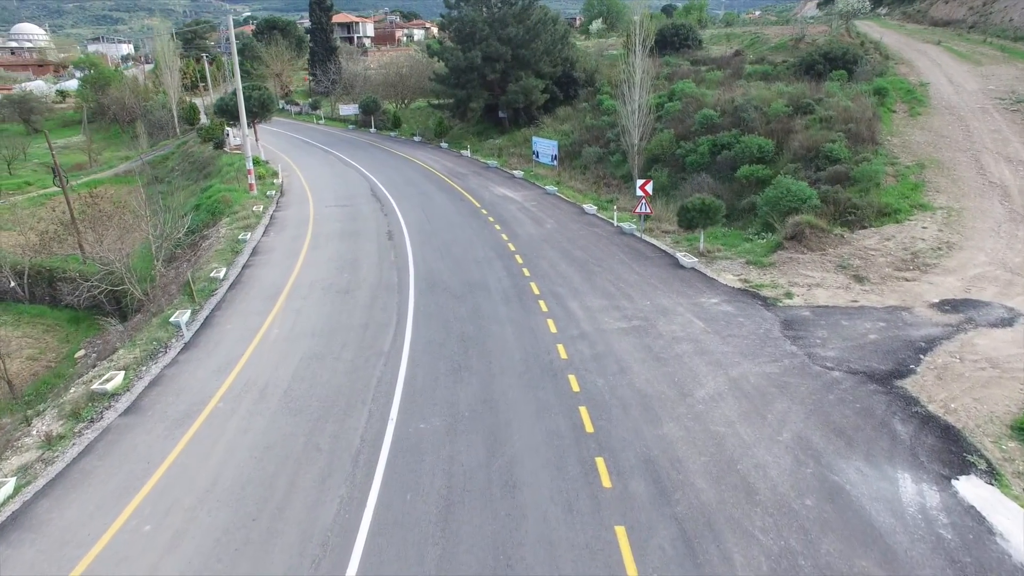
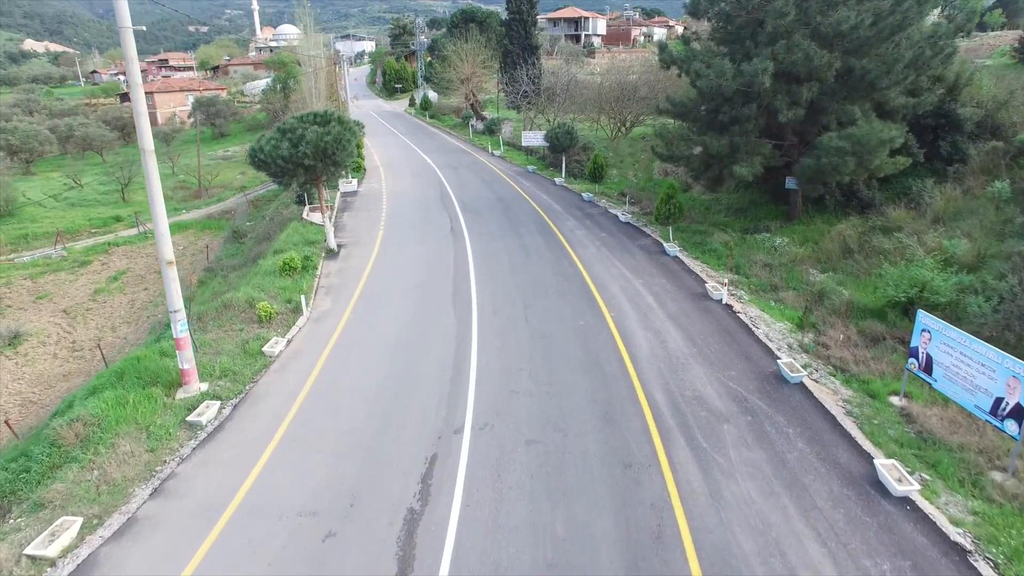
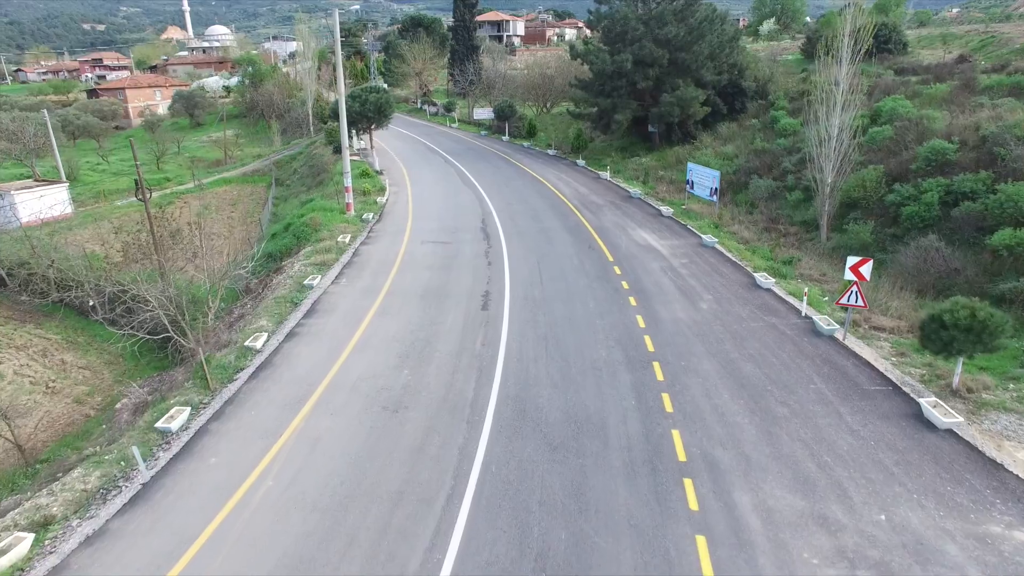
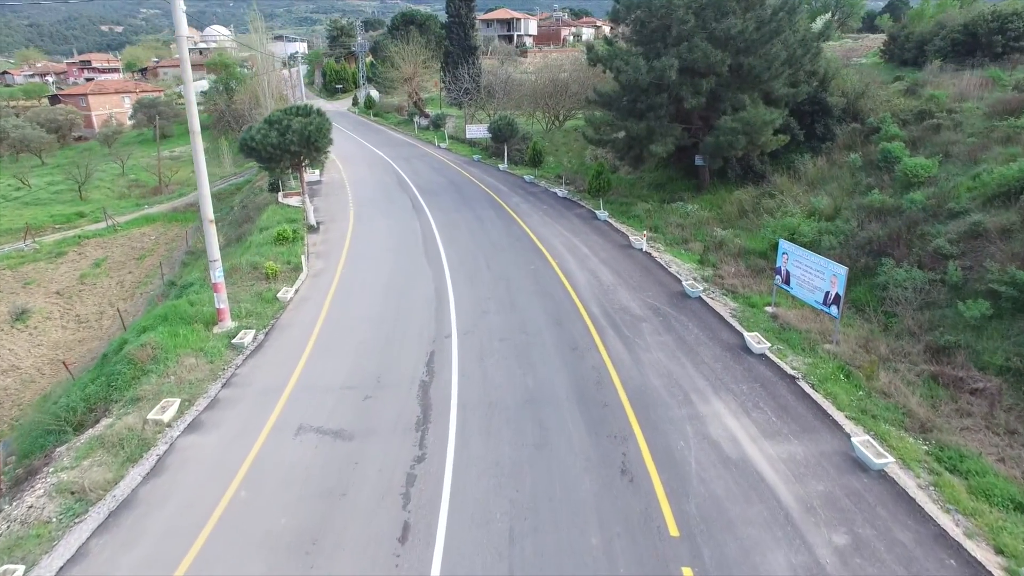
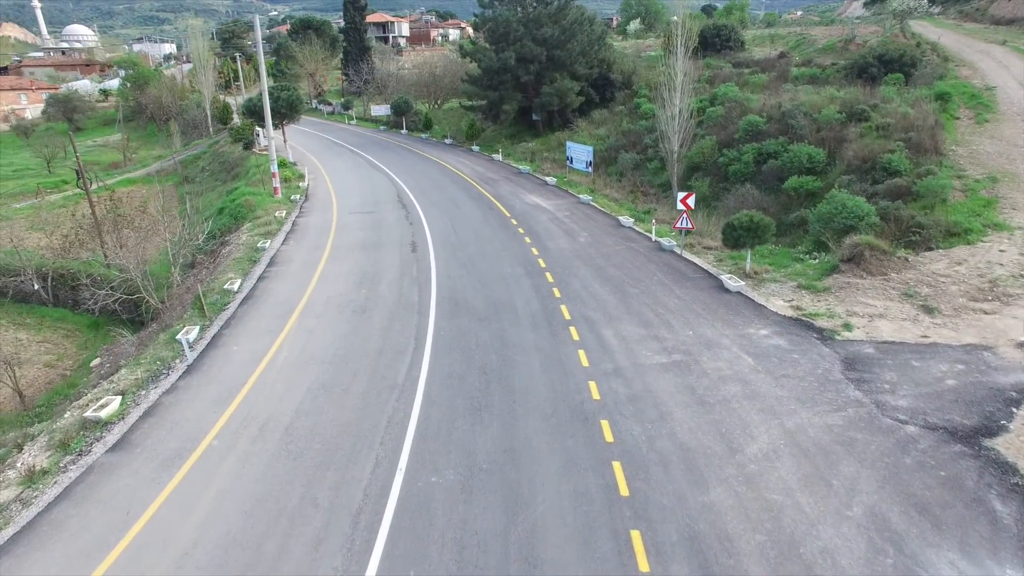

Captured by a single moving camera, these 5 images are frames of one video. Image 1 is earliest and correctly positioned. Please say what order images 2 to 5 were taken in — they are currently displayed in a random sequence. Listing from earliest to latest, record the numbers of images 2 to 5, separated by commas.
5, 3, 4, 2
